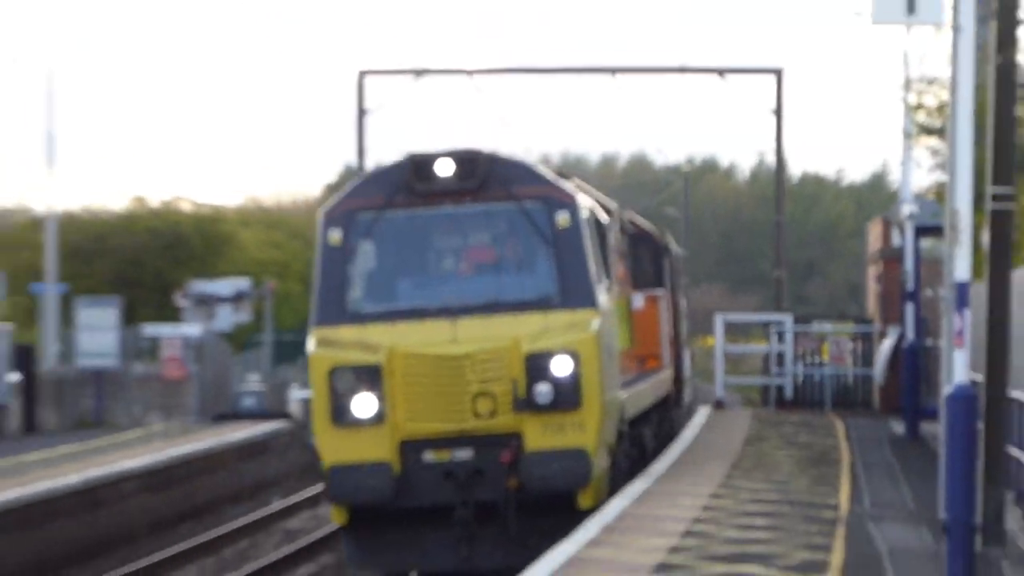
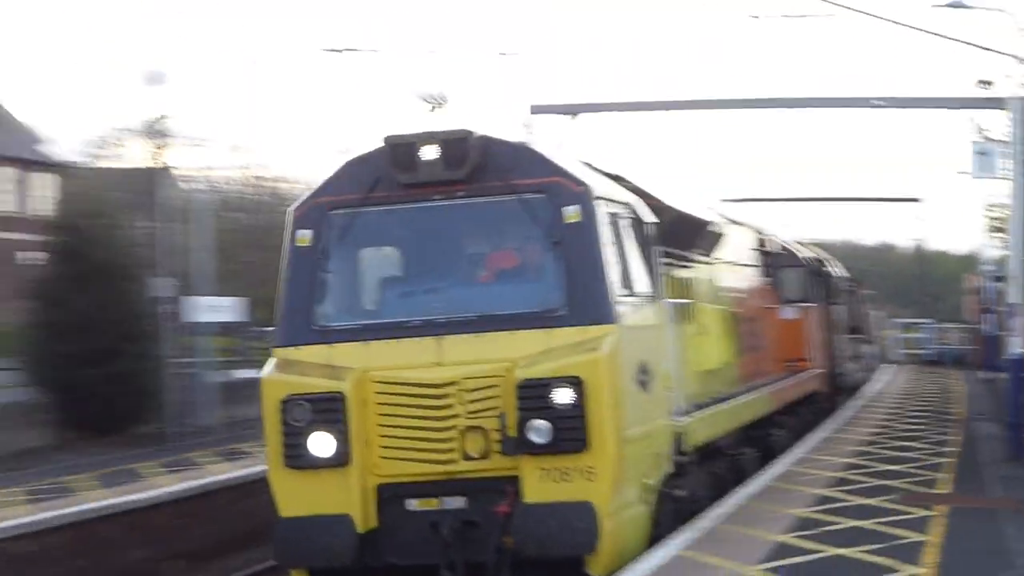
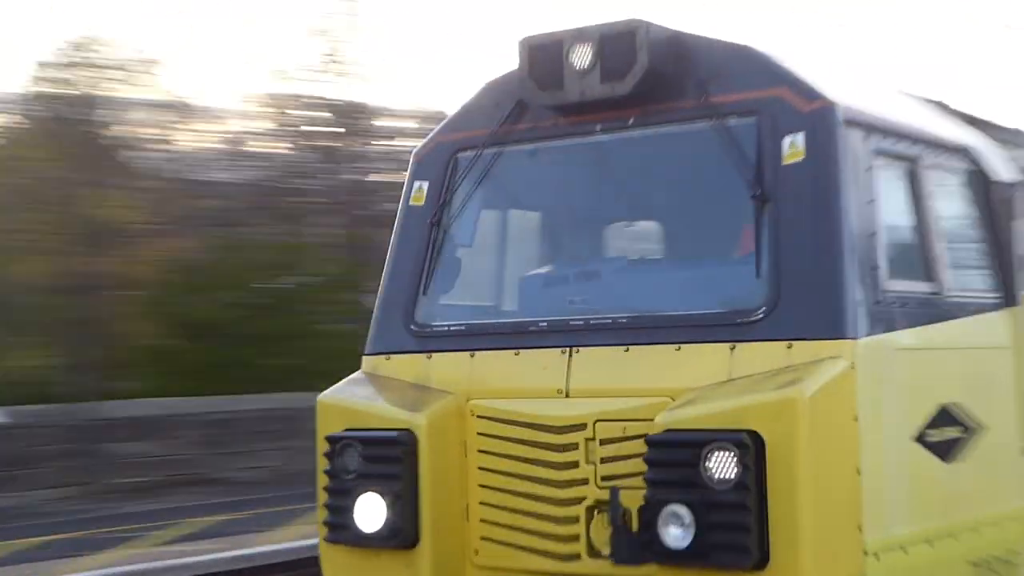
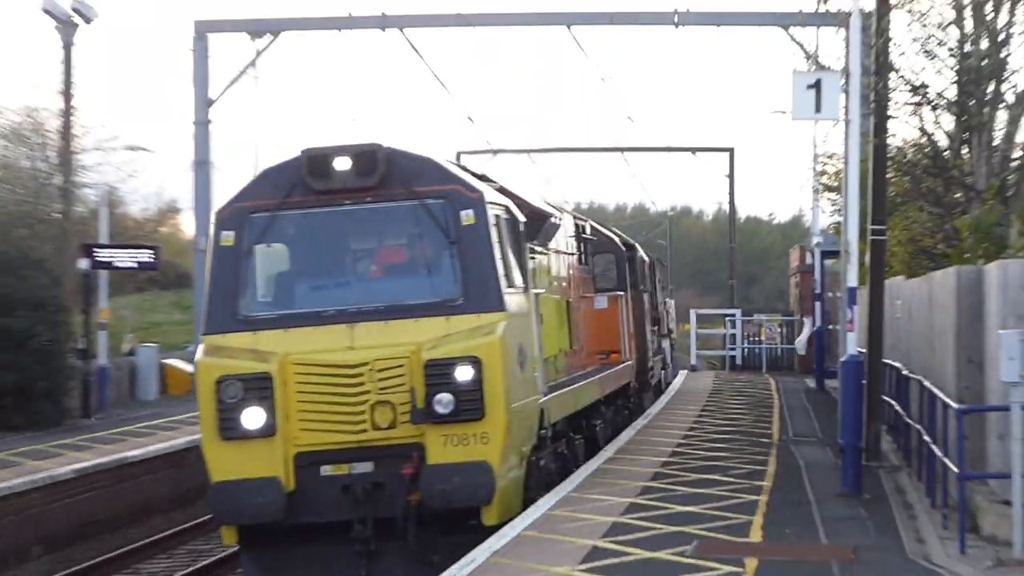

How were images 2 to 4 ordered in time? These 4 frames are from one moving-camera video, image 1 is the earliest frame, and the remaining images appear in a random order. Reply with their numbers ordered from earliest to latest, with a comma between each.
4, 2, 3
